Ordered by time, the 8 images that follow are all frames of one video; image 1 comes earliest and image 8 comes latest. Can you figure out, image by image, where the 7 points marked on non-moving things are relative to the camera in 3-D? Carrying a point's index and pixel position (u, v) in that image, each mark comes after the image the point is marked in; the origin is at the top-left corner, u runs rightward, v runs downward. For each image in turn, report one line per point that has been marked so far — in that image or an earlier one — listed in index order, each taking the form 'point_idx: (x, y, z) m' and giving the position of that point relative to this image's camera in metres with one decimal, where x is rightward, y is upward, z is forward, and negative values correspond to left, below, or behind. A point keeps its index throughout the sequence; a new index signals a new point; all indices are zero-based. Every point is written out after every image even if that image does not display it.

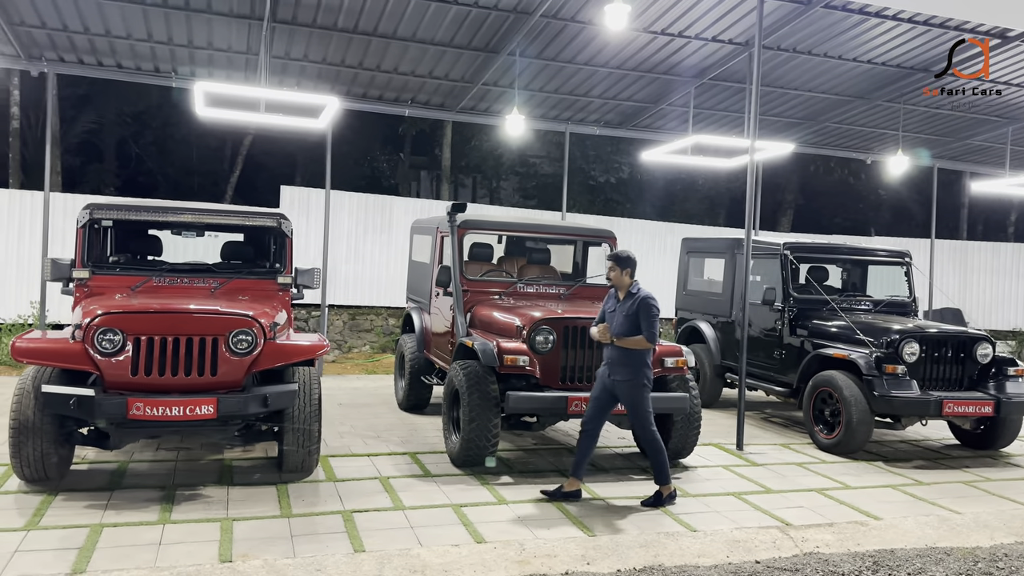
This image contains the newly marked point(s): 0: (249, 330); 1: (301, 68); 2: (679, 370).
0: (-1.6, -0.3, +4.5) m
1: (-2.9, +3.1, +10.2) m
2: (+1.2, -0.6, +5.3) m
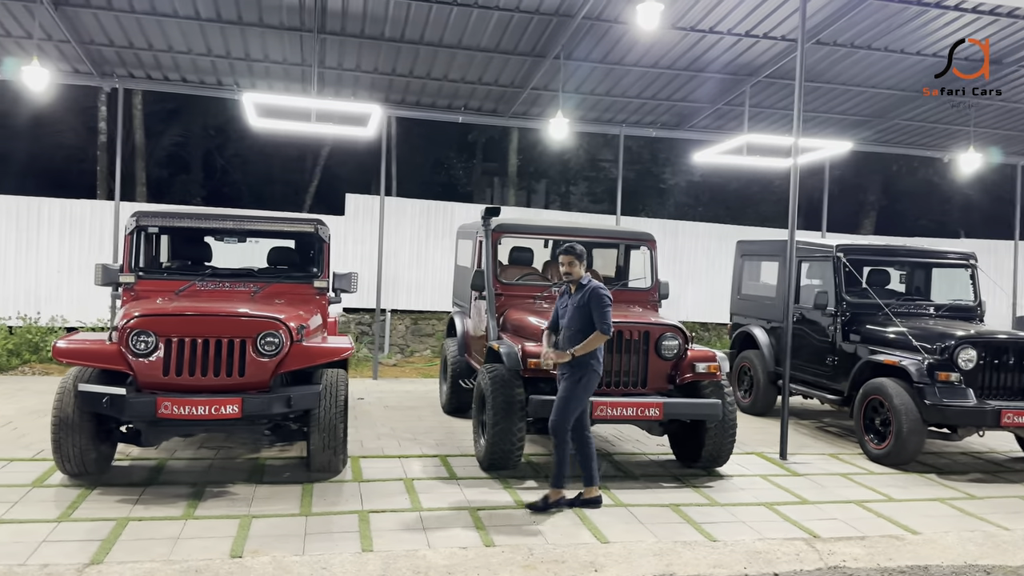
0: (-1.5, -0.3, +4.6) m
1: (-2.2, +3.0, +10.4) m
2: (+1.4, -0.6, +5.1) m
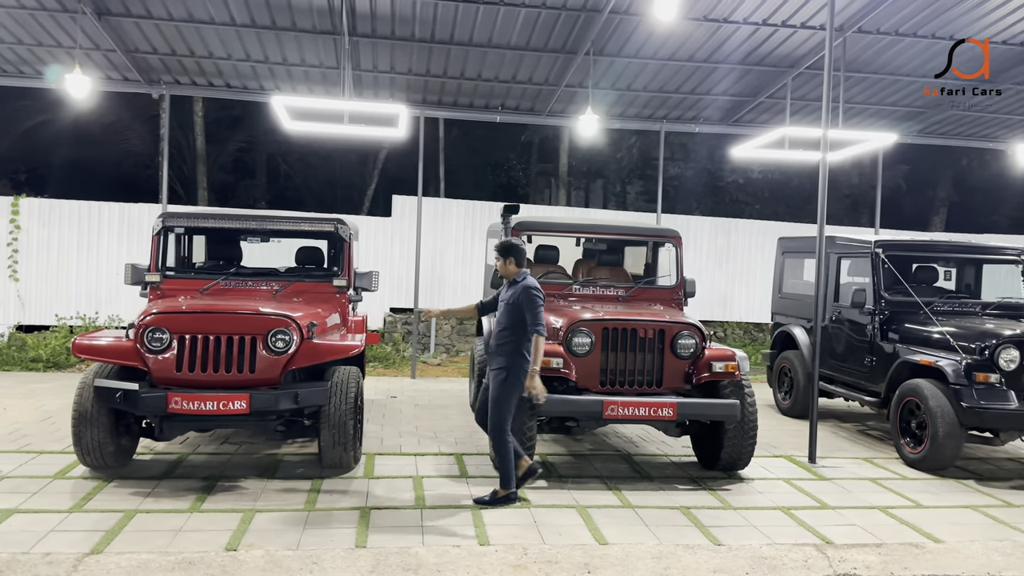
0: (-1.4, -0.3, +4.6) m
1: (-1.8, +3.0, +10.5) m
2: (+1.5, -0.6, +5.0) m
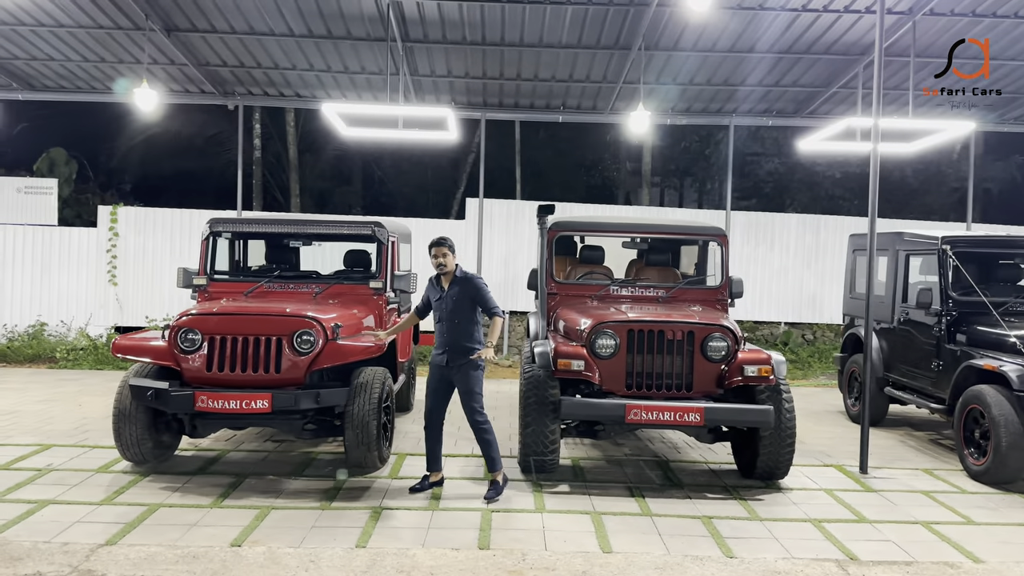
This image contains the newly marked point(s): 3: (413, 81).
0: (-1.3, -0.3, +4.7) m
1: (-0.9, +3.0, +10.6) m
2: (+1.6, -0.6, +4.7) m
3: (-1.4, +3.0, +10.4) m
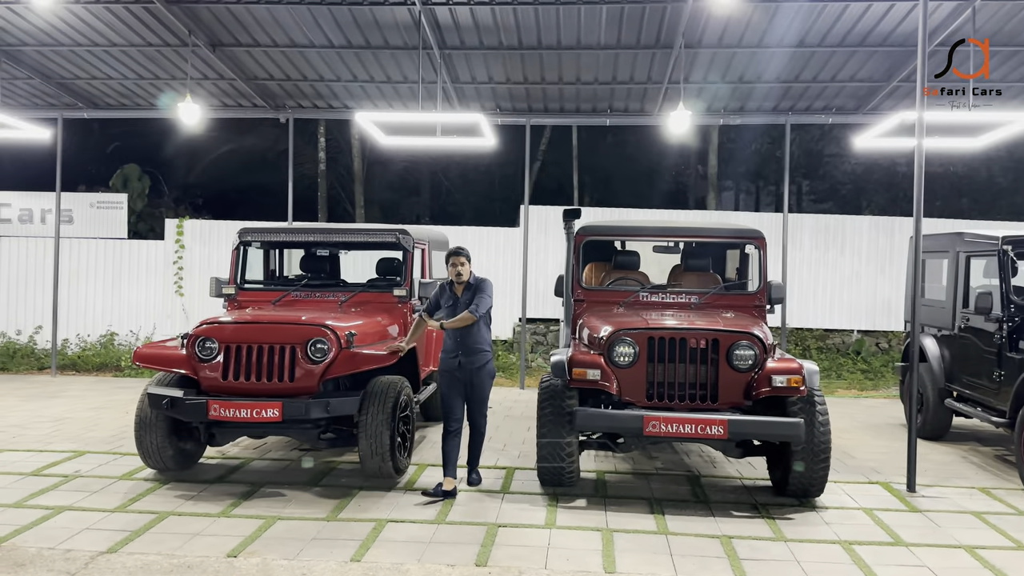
0: (-1.2, -0.3, +4.7) m
1: (-0.3, +2.9, +10.6) m
2: (+1.7, -0.6, +4.4) m
3: (-0.8, +2.9, +10.4) m
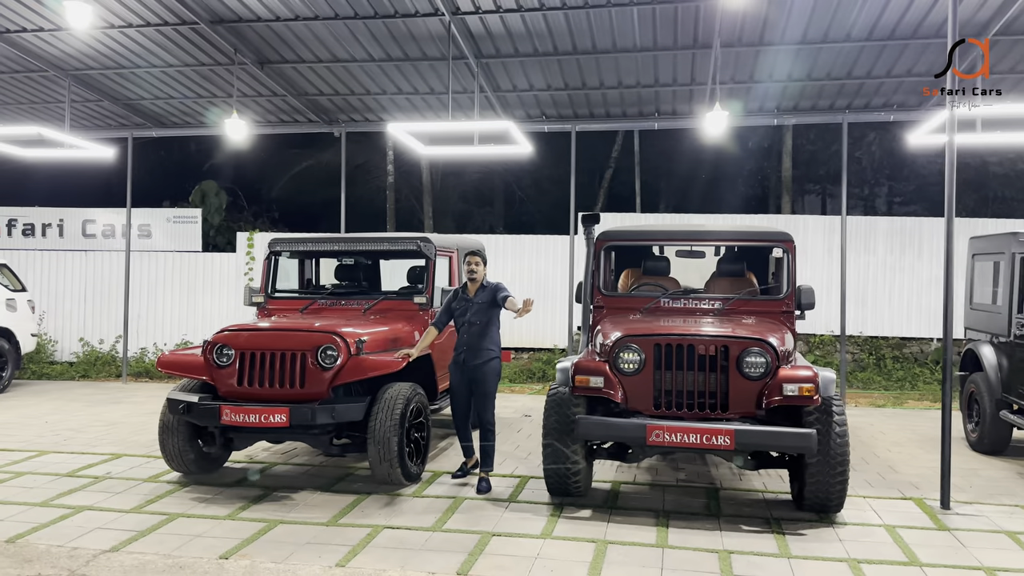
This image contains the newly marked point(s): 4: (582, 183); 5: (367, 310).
0: (-1.2, -0.4, +4.8) m
1: (+0.3, +2.8, +10.6) m
2: (+1.7, -0.6, +4.2) m
3: (-0.2, +2.8, +10.5) m
4: (+2.1, +2.8, +19.4) m
5: (-1.2, -0.2, +6.1) m
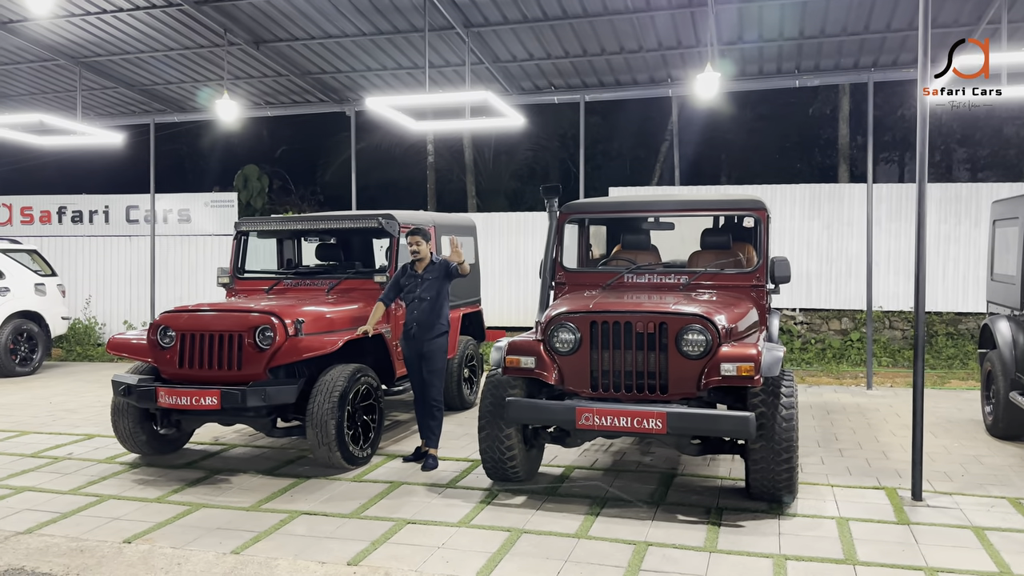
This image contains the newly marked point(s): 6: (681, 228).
0: (-1.6, -0.3, +4.7) m
1: (+0.3, +3.1, +10.2) m
2: (+1.3, -0.5, +3.8) m
3: (-0.1, +3.1, +10.2) m
4: (+3.0, +3.4, +18.9) m
5: (-1.5, 0.0, +6.0) m
6: (+1.3, +0.4, +5.4) m
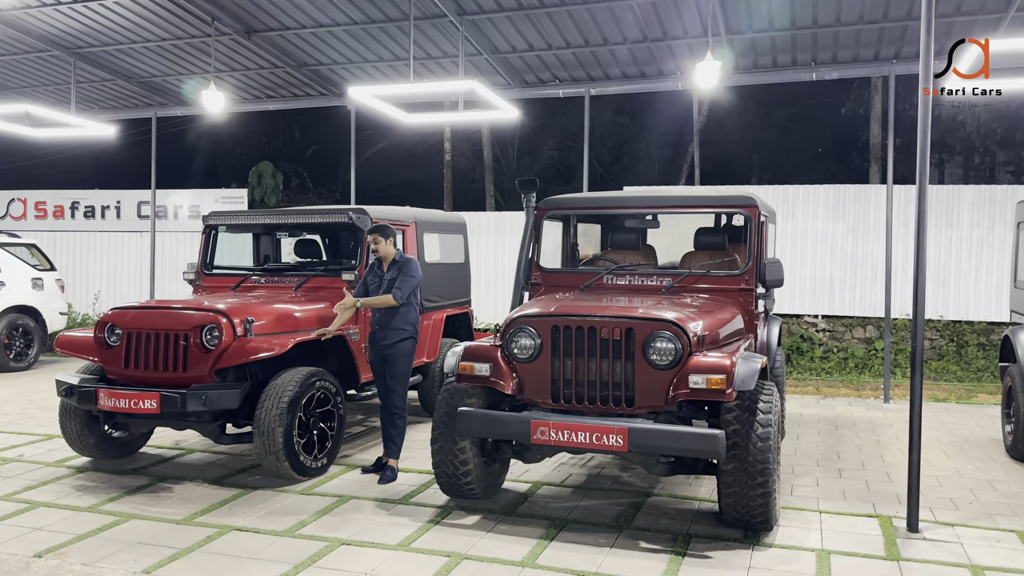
0: (-1.8, -0.2, +4.4) m
1: (+0.4, +3.1, +9.9) m
2: (+1.0, -0.5, +3.5) m
3: (-0.1, +3.1, +9.9) m
4: (+3.3, +3.3, +18.4) m
5: (-1.6, 0.0, +5.7) m
6: (+1.1, +0.4, +5.0) m
